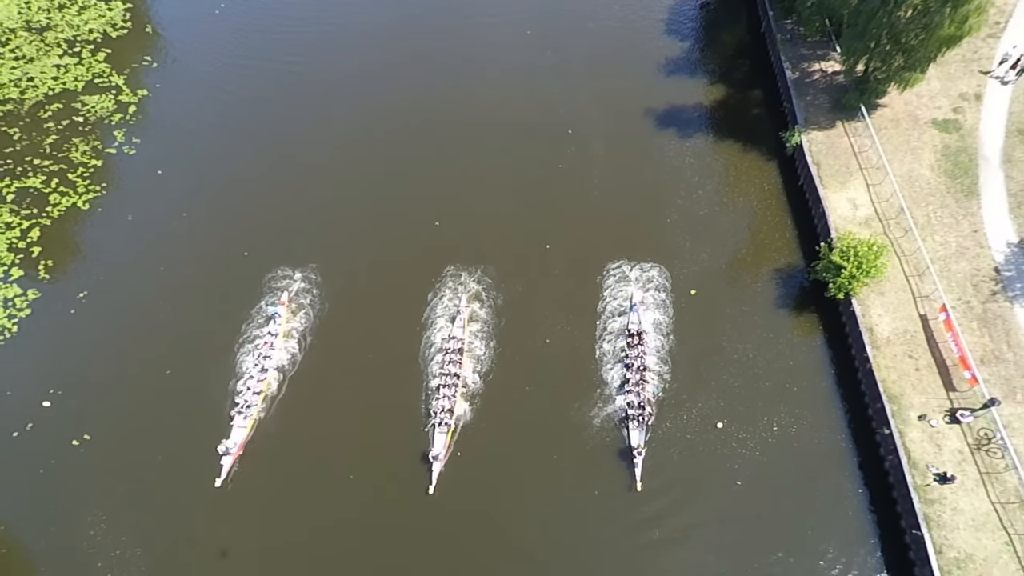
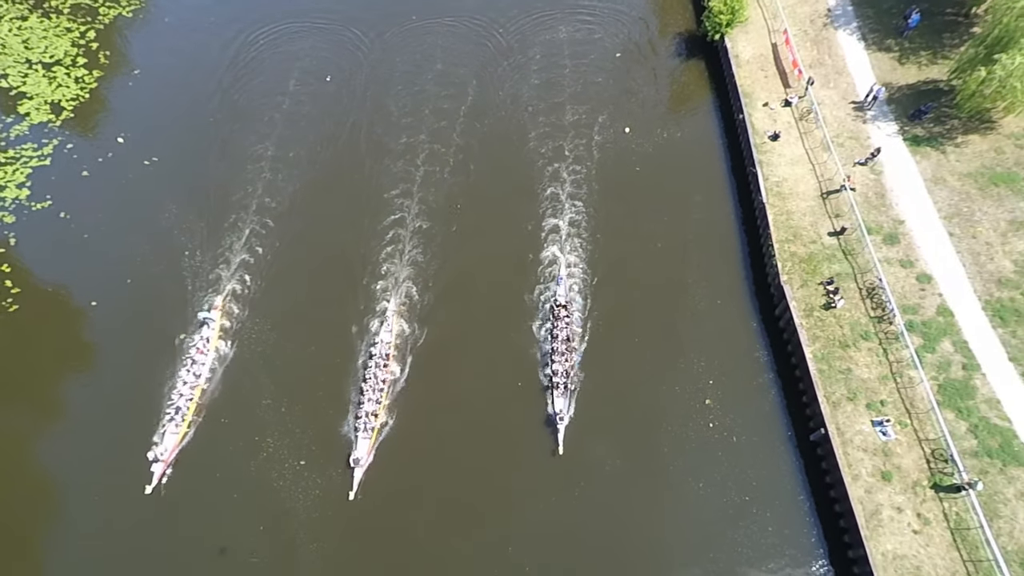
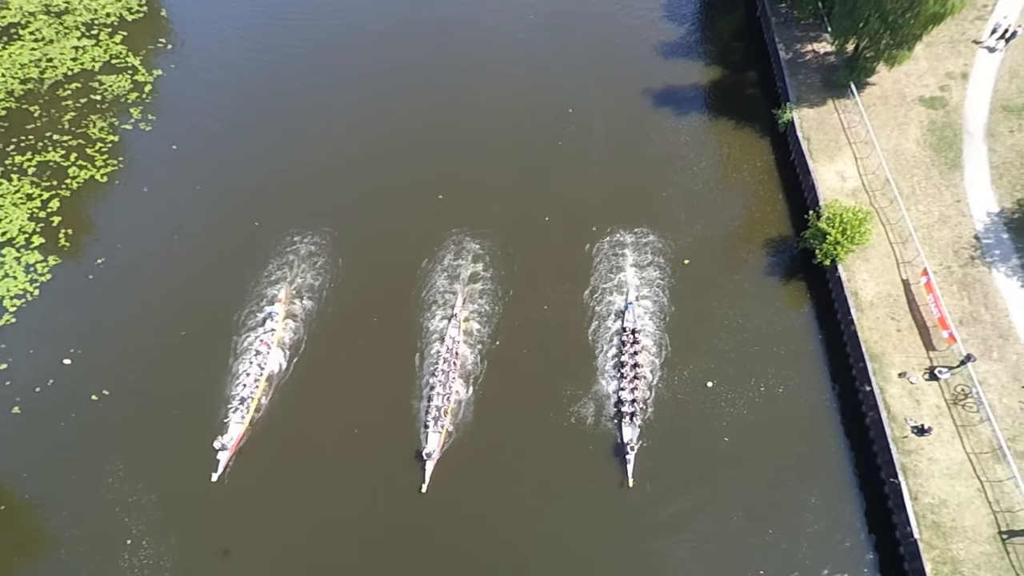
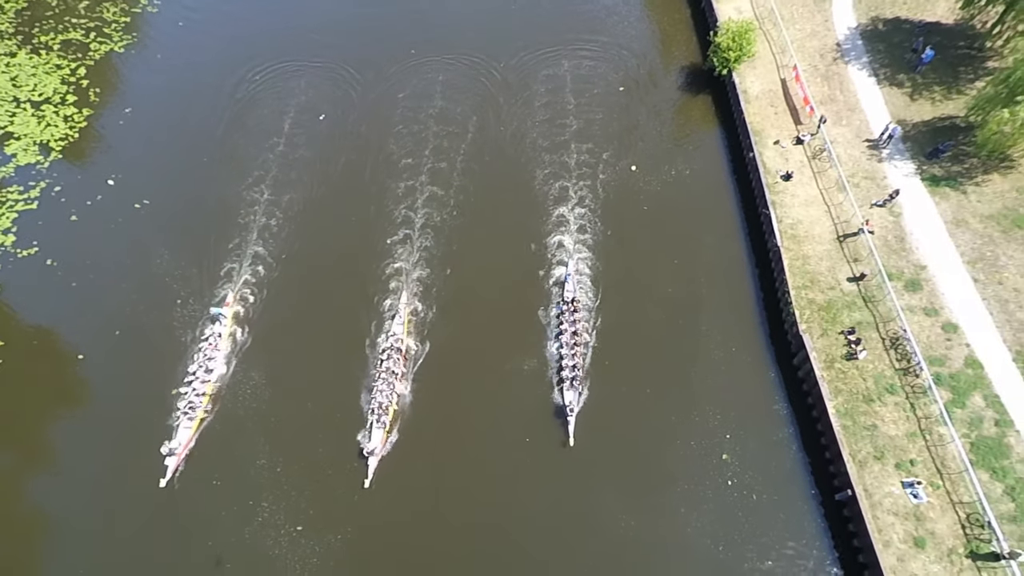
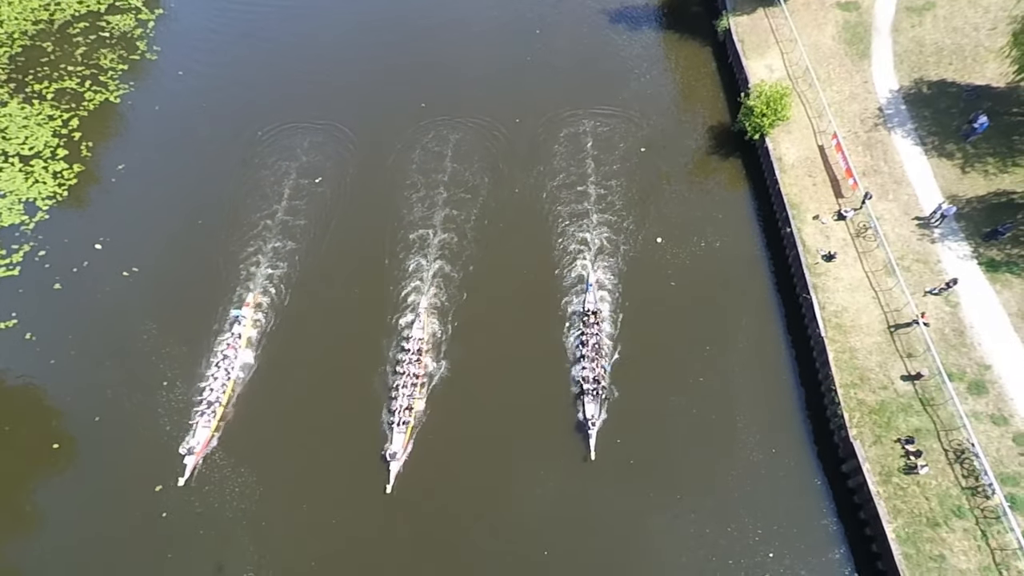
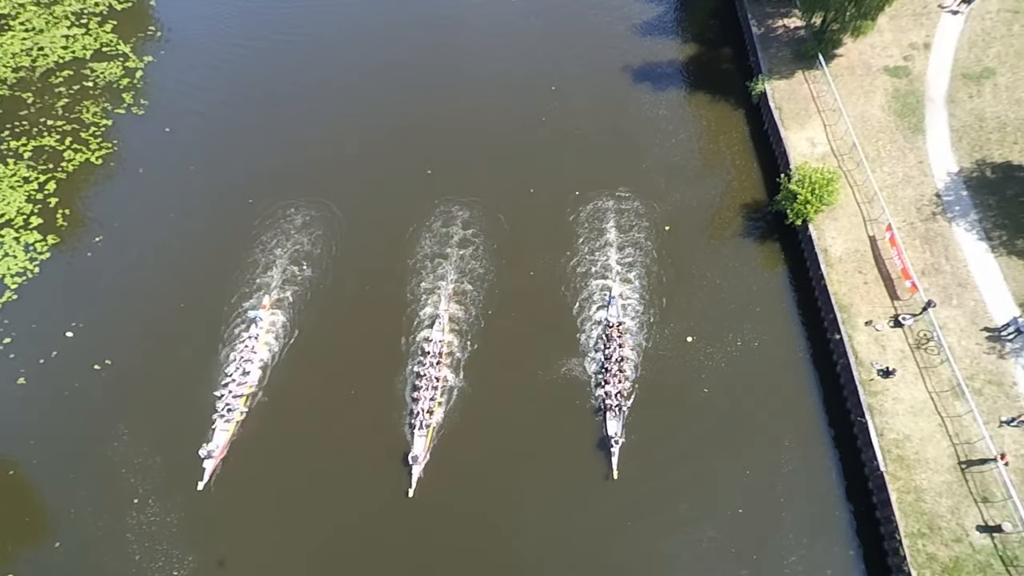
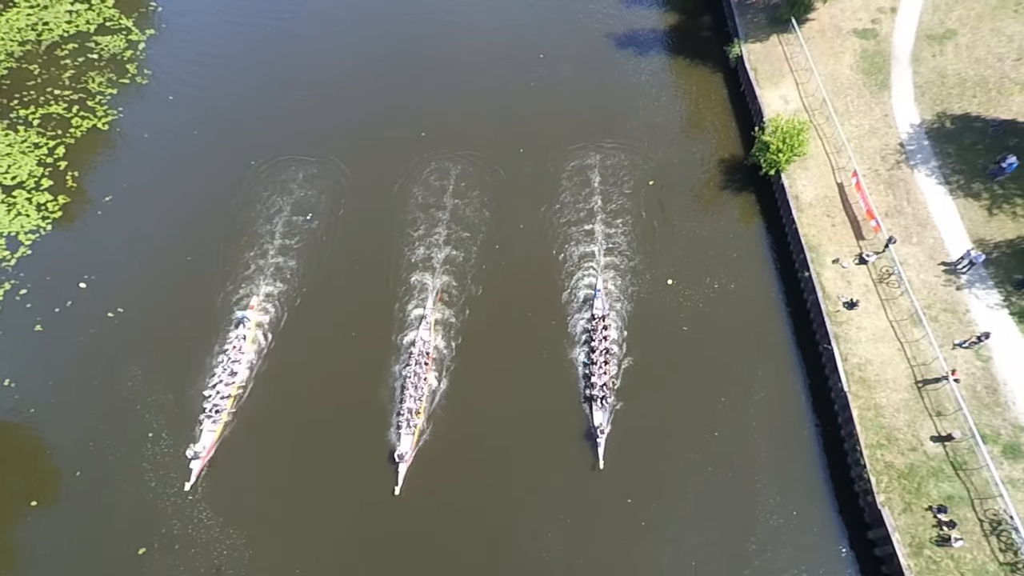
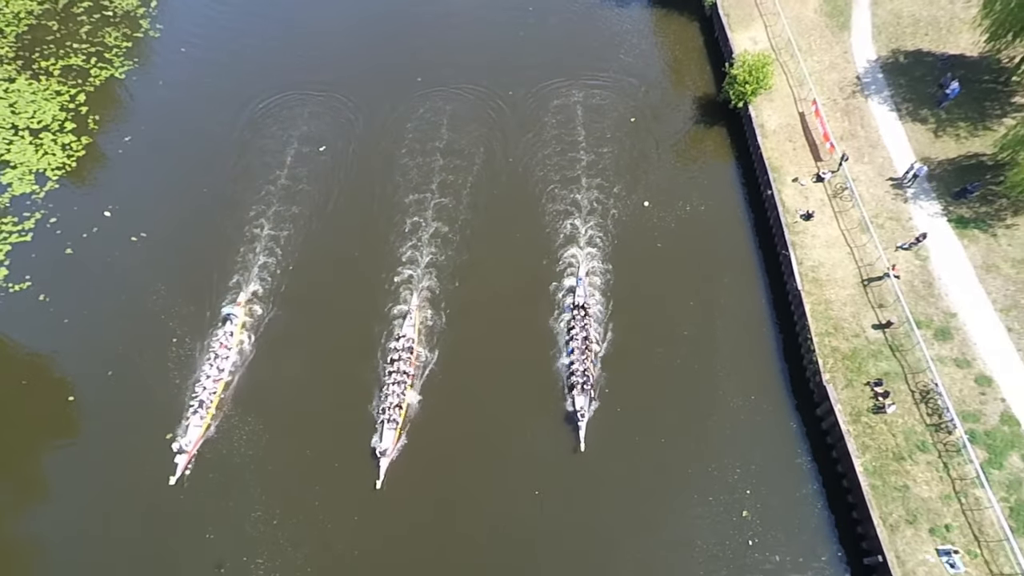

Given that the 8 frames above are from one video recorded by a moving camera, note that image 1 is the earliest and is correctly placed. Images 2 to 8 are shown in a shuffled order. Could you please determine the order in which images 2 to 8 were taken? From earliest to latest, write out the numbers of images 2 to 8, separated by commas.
3, 6, 7, 5, 8, 4, 2
